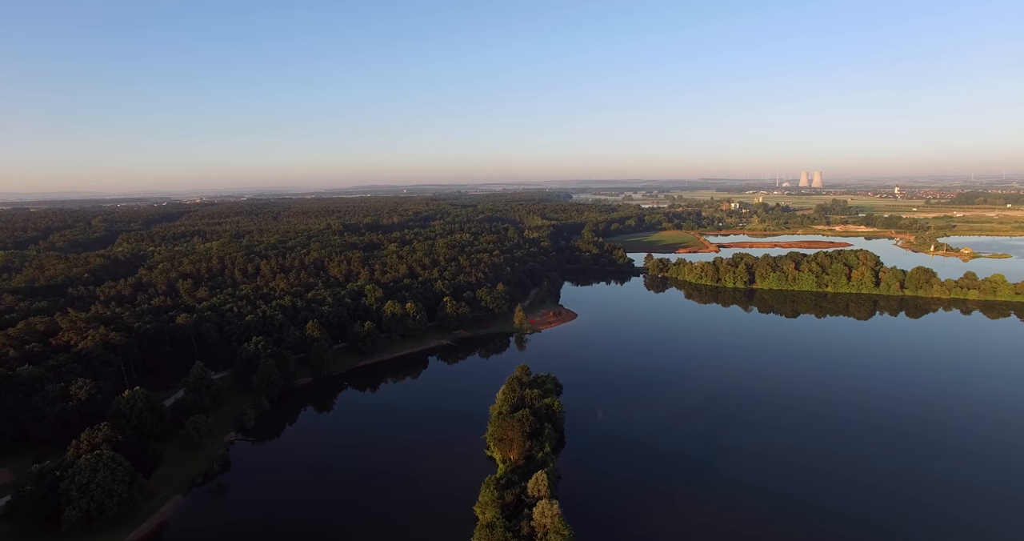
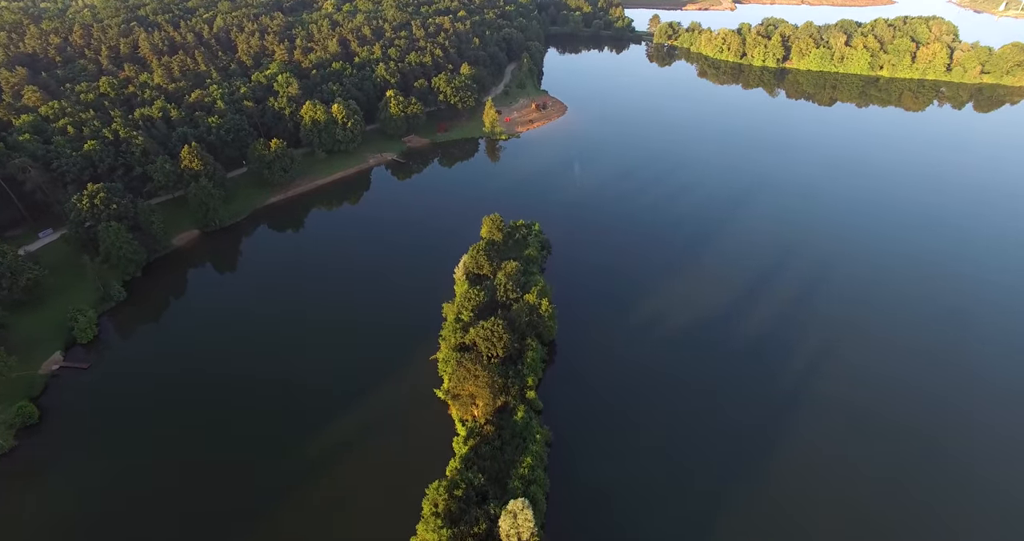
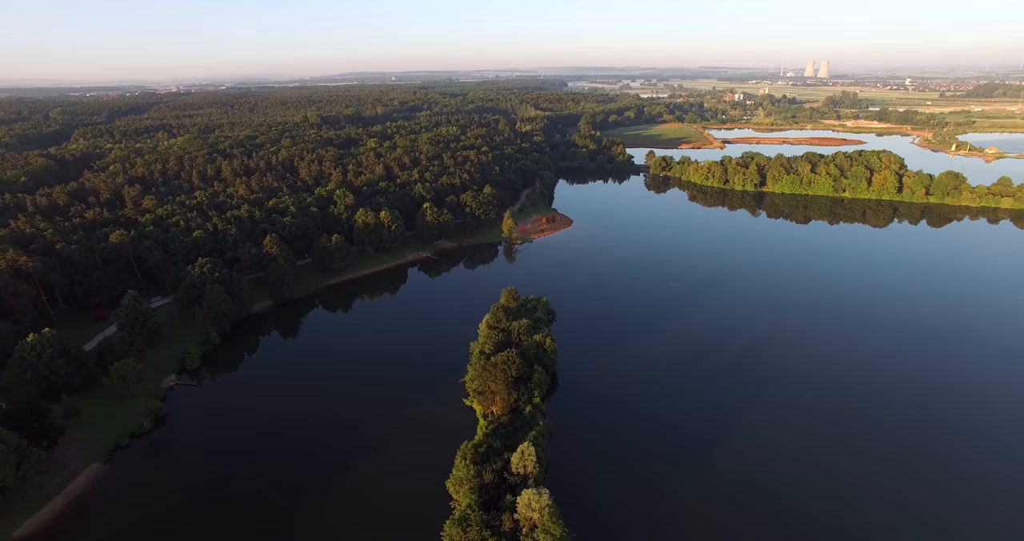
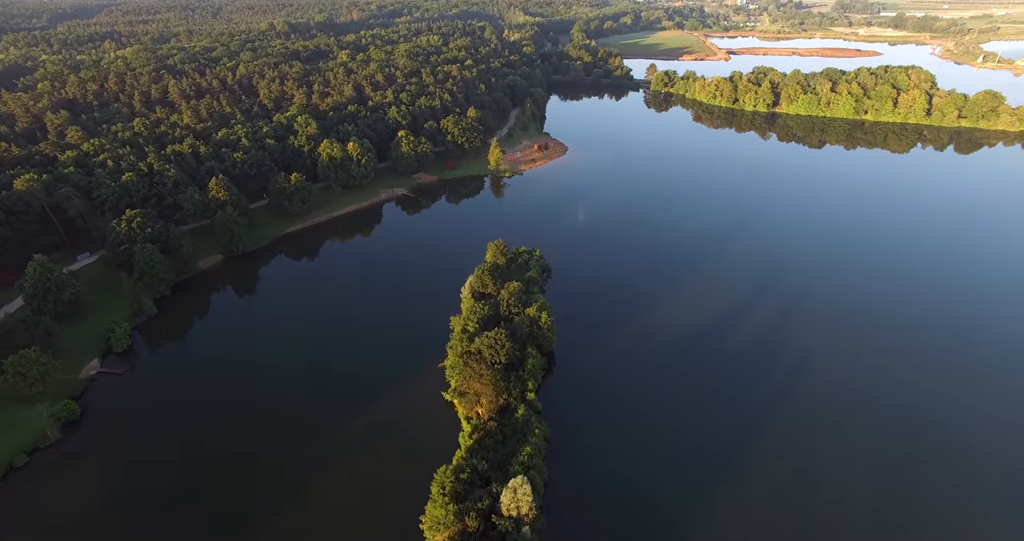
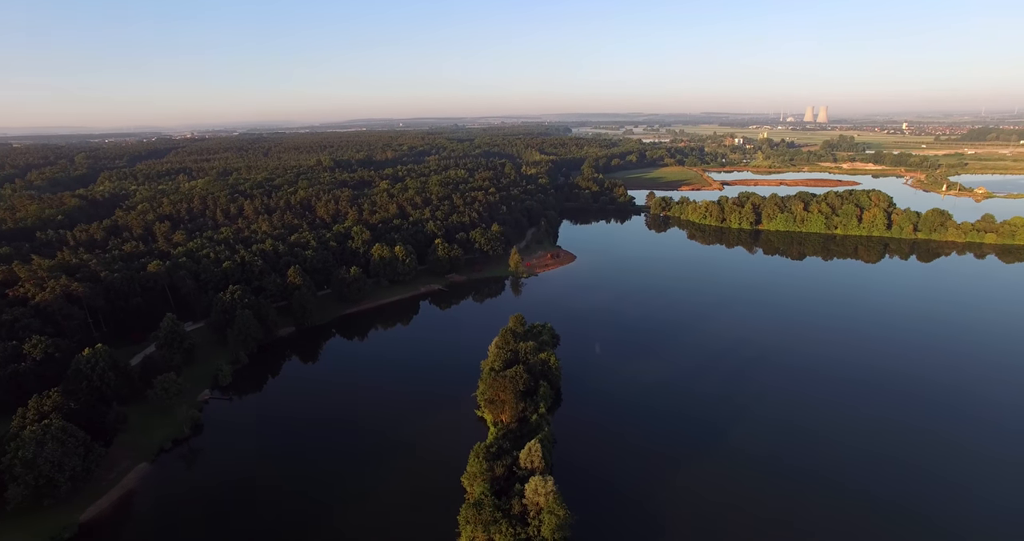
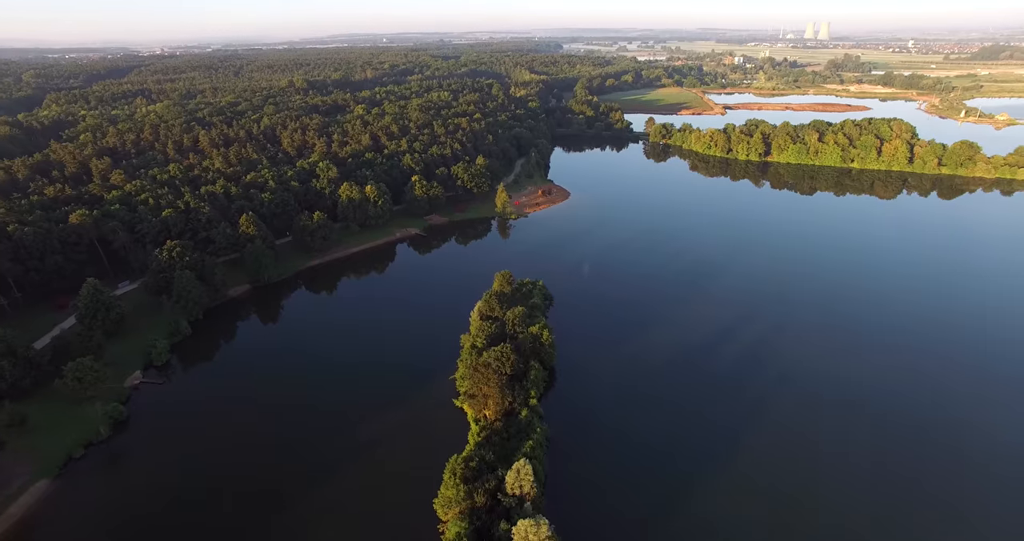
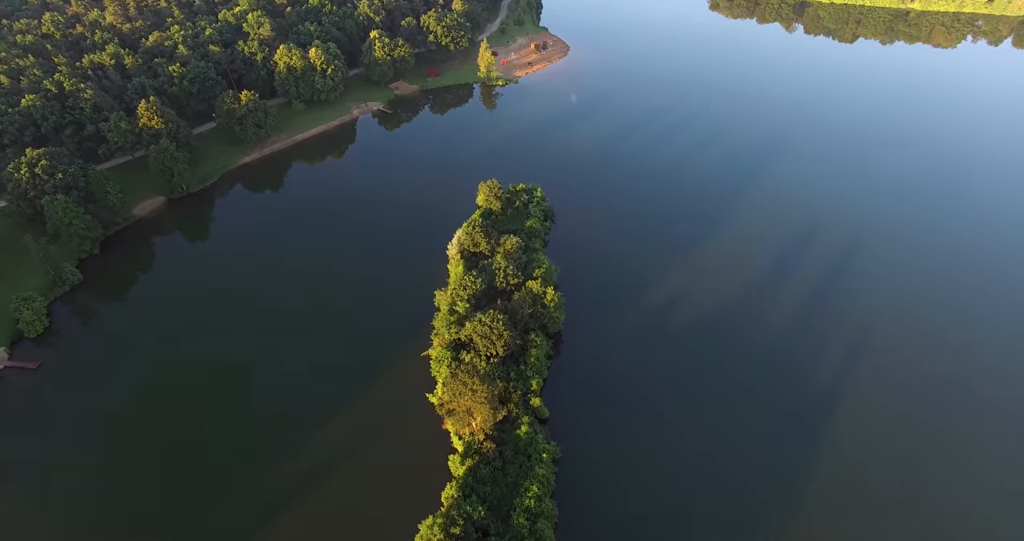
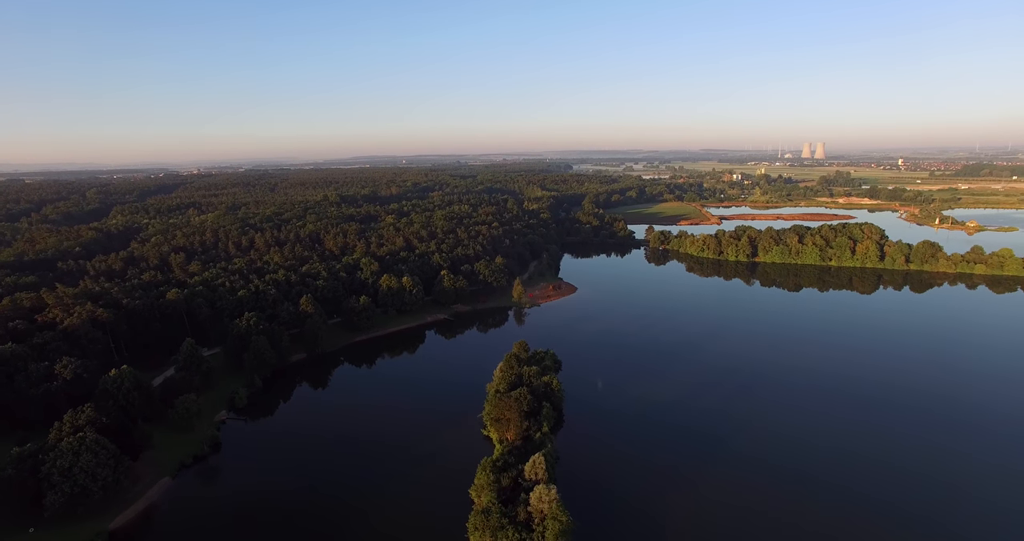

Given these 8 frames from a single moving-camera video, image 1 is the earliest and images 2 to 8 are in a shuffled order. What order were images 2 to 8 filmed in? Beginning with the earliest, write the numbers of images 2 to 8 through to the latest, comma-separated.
8, 5, 3, 6, 4, 2, 7
